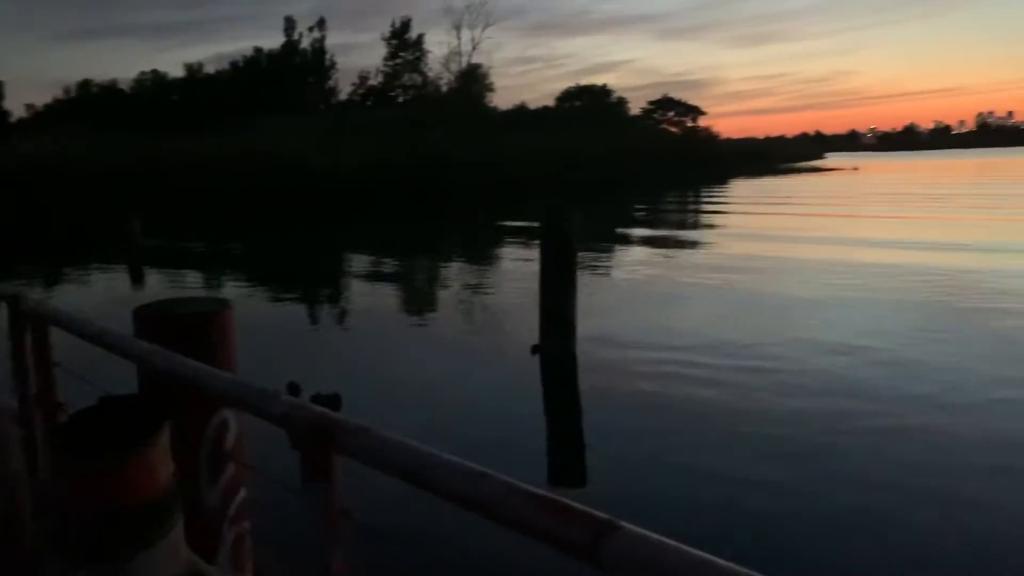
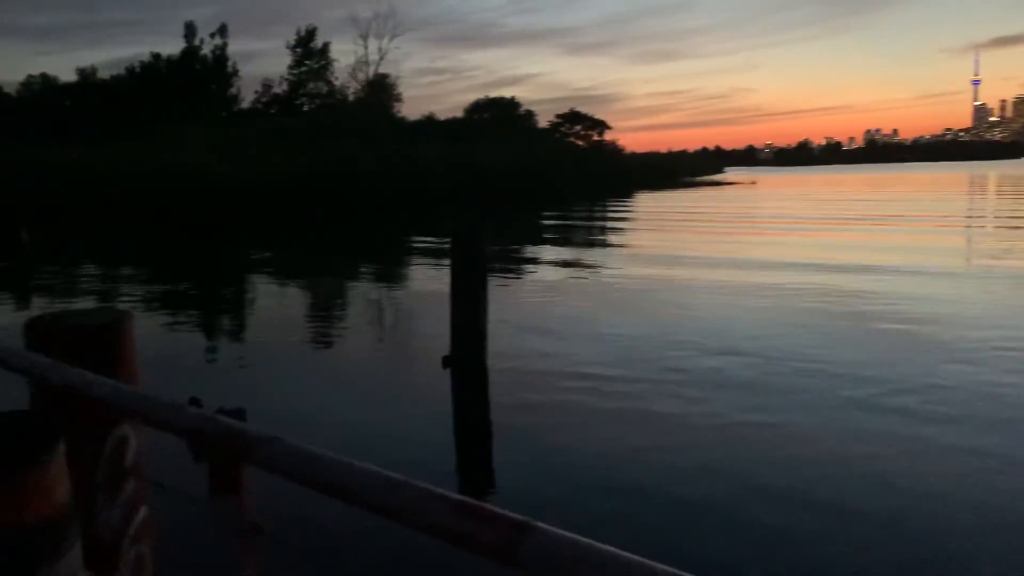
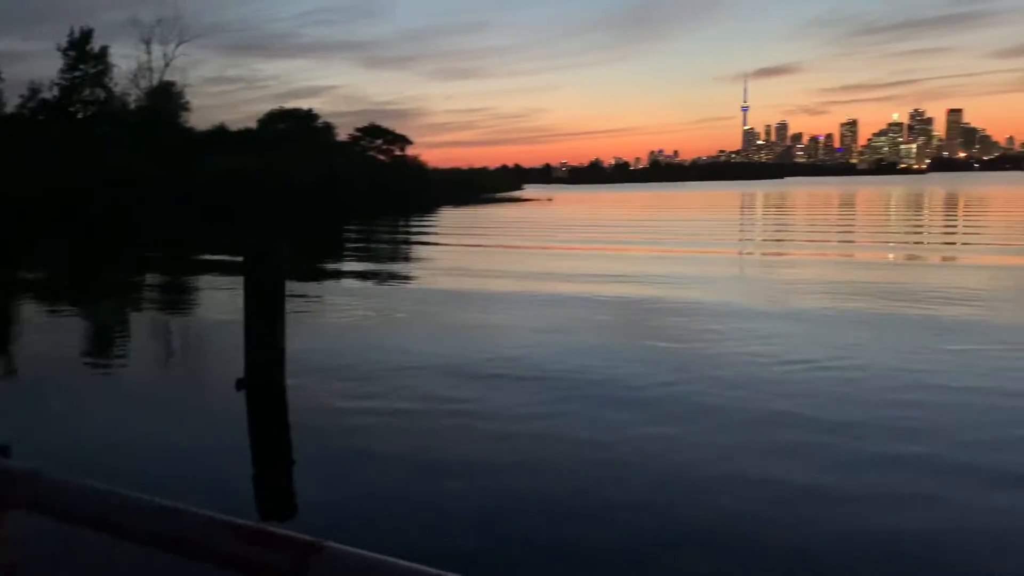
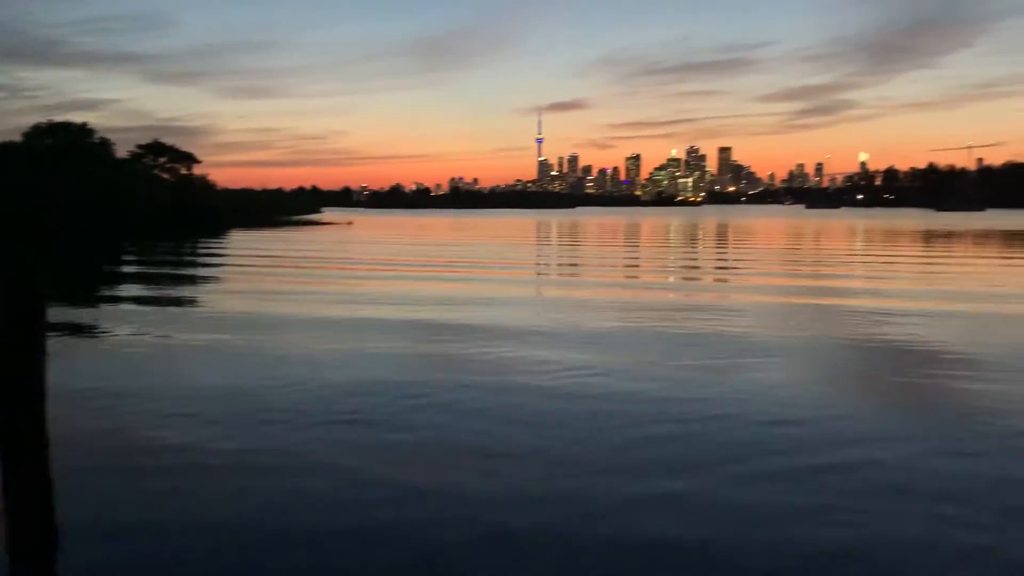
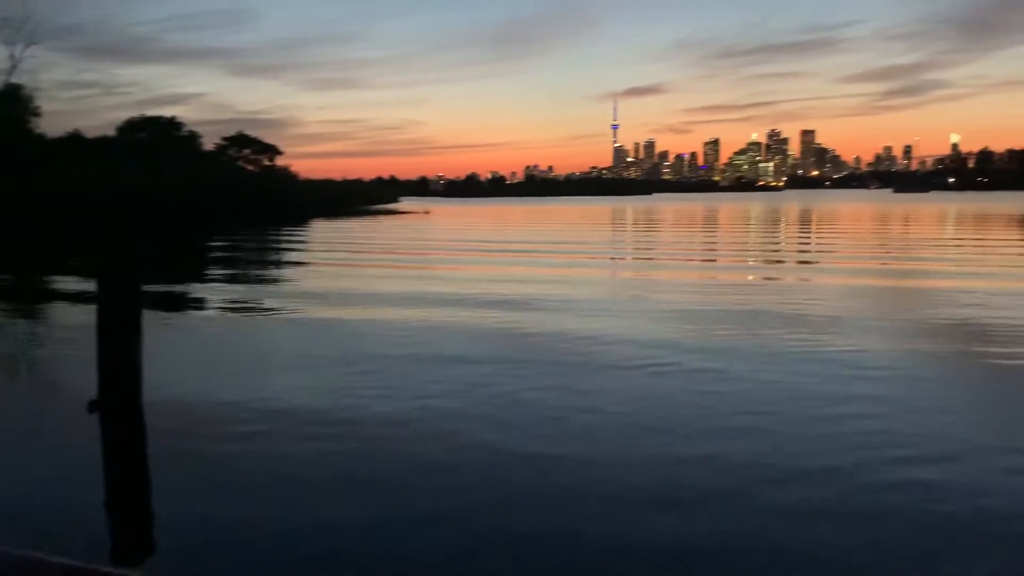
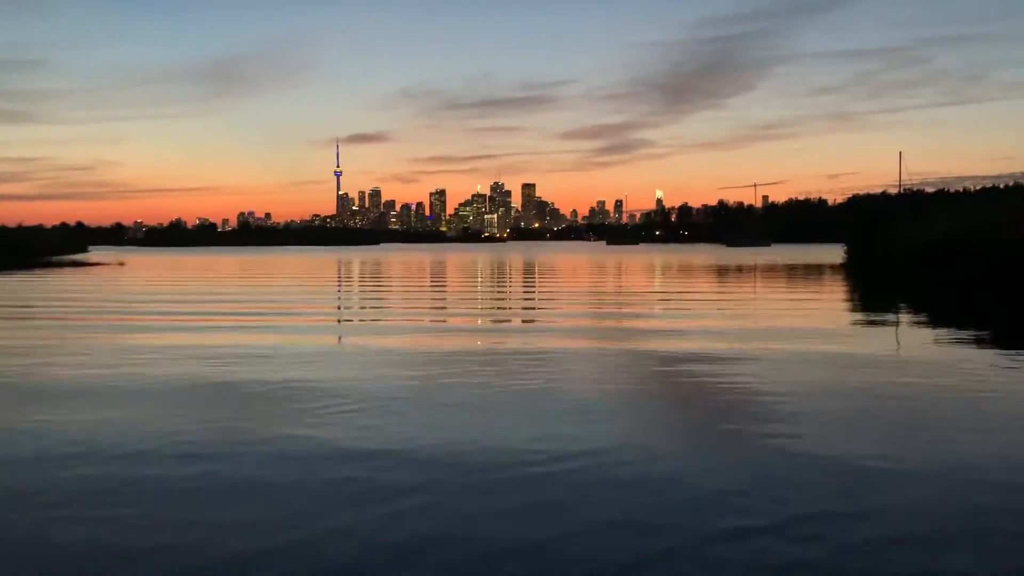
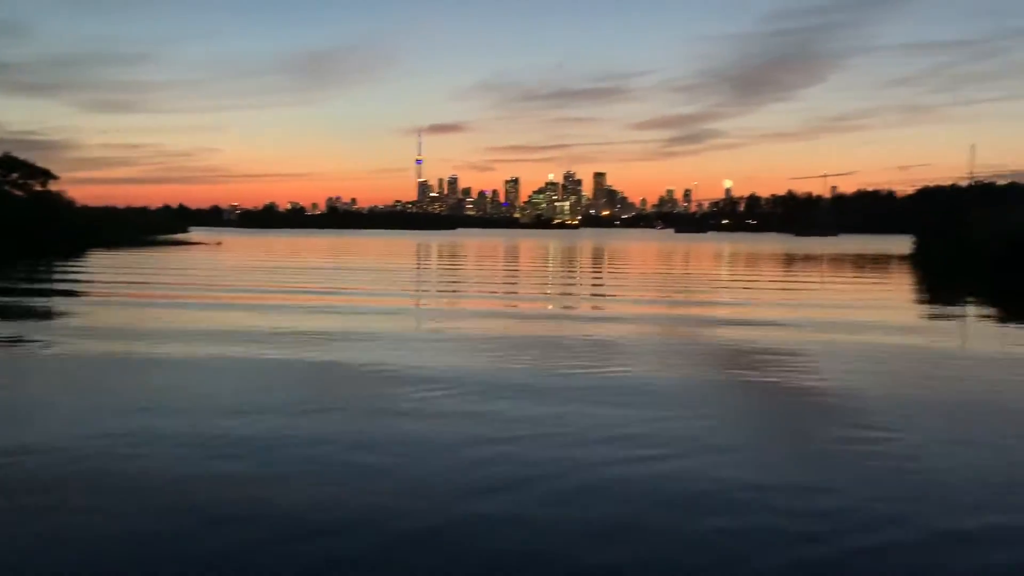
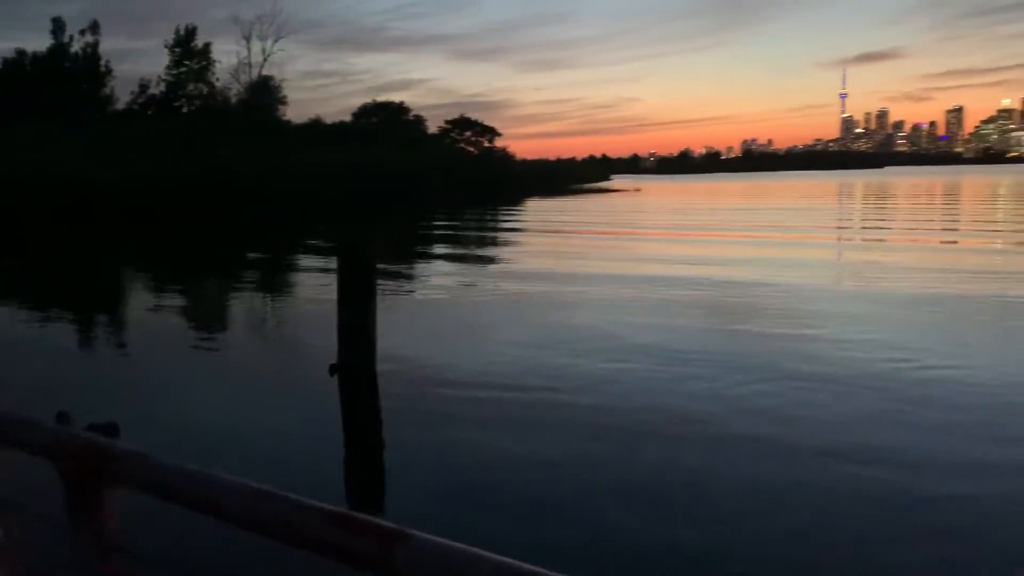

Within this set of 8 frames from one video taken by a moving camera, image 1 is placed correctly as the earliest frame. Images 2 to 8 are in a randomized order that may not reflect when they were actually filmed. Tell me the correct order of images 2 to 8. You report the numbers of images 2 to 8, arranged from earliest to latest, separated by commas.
2, 8, 3, 5, 4, 7, 6
